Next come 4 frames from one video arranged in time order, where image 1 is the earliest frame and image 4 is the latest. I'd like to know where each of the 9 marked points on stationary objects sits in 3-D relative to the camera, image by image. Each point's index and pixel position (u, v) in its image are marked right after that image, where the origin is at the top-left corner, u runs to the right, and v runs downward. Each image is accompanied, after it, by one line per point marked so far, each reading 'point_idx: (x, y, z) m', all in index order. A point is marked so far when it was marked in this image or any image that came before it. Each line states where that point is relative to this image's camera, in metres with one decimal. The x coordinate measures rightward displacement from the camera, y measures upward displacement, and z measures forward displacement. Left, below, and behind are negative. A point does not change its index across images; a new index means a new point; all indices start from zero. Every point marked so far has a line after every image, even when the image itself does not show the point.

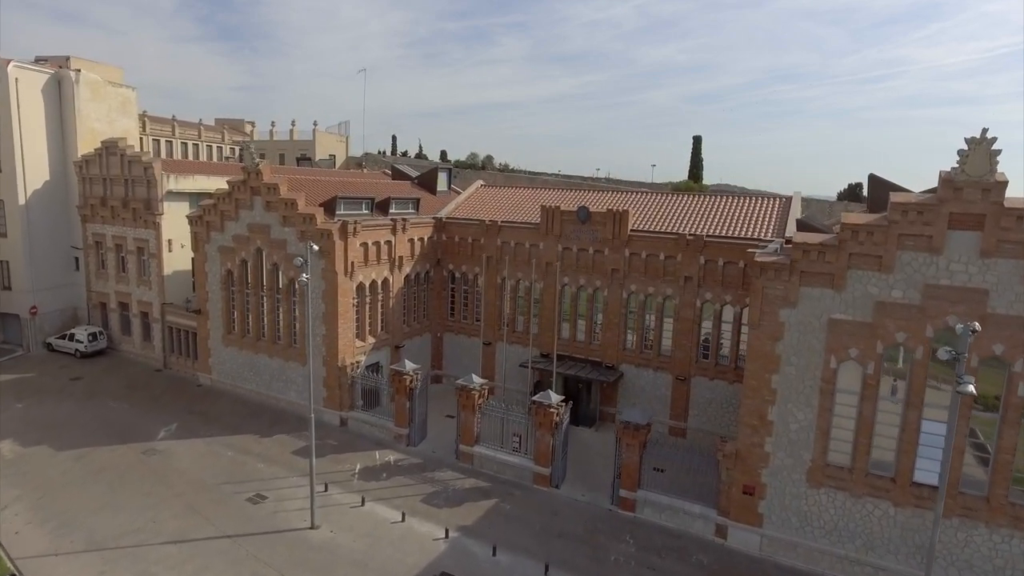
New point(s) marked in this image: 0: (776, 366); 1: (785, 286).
0: (+7.3, -2.2, +16.3) m
1: (+7.3, 0.0, +16.0) m
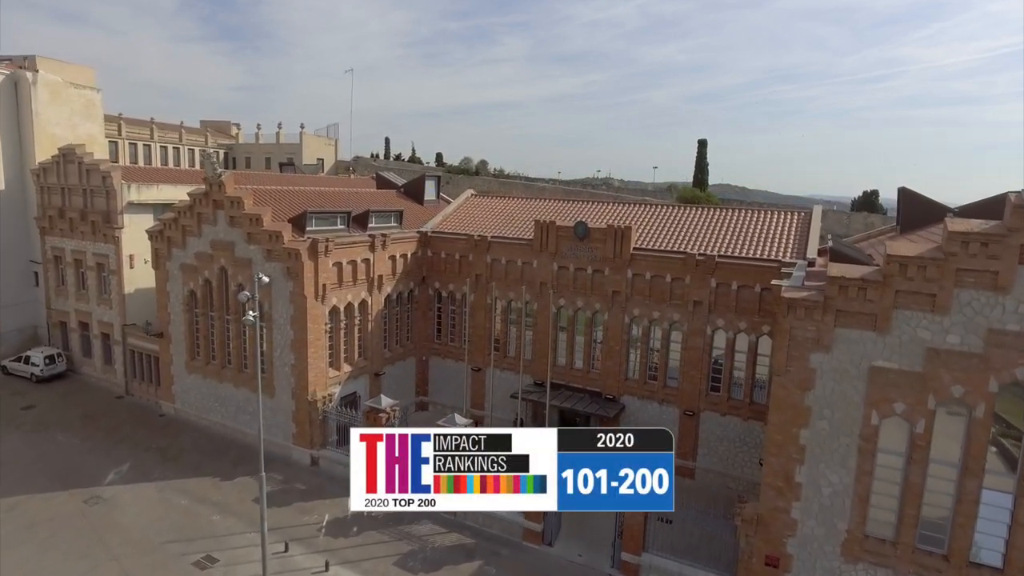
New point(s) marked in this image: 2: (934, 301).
0: (+6.9, -3.1, +13.9) m
1: (+7.0, -0.9, +13.5) m
2: (+8.9, -0.3, +12.4) m
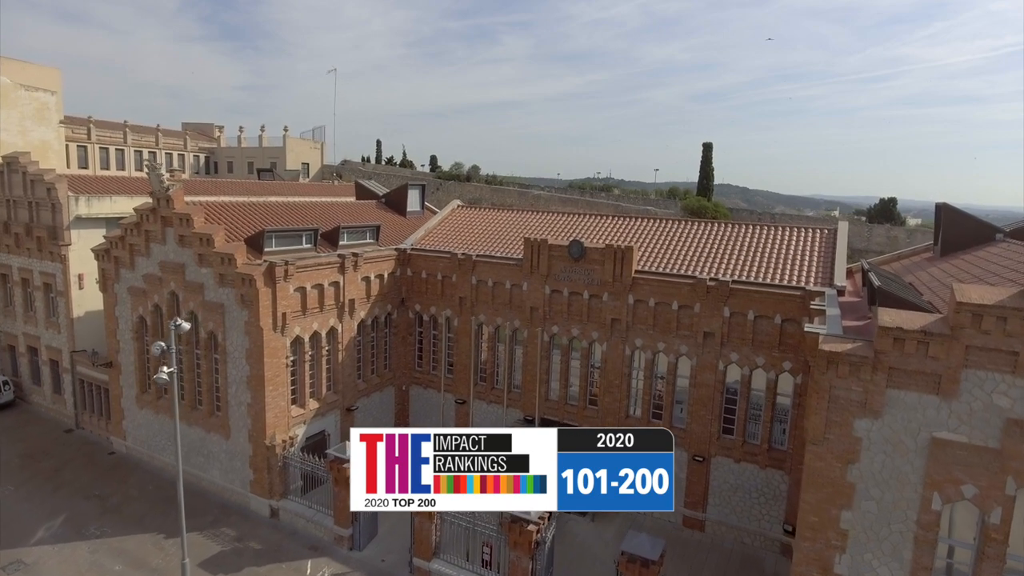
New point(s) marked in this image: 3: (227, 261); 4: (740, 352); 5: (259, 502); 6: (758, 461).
0: (+6.4, -4.1, +11.3) m
1: (+6.5, -1.8, +10.9) m
2: (+8.4, -1.2, +9.8) m
3: (-9.1, +0.9, +18.9) m
4: (+7.1, -2.0, +18.5) m
5: (-8.5, -7.2, +19.8) m
6: (+7.8, -5.5, +18.7) m
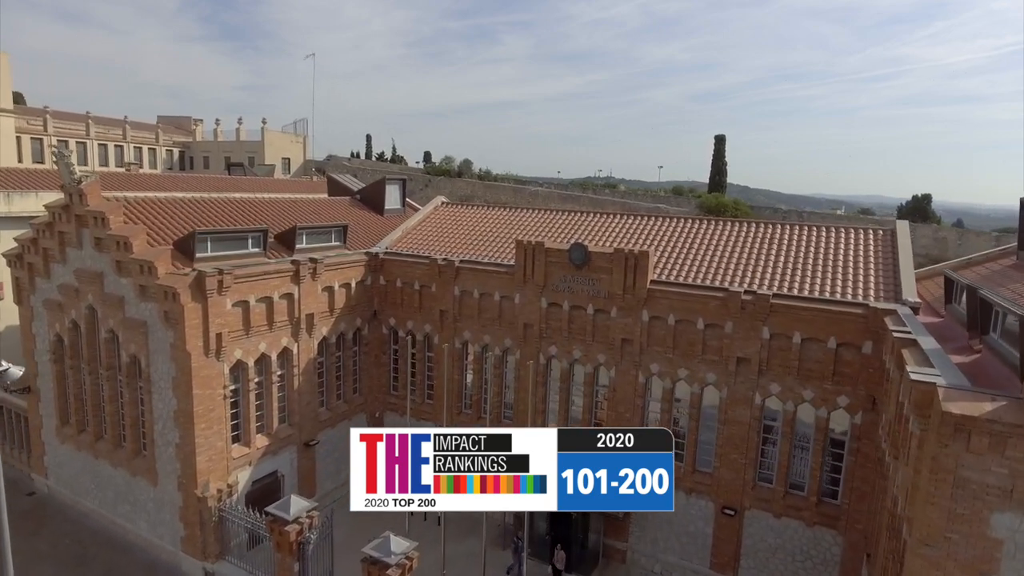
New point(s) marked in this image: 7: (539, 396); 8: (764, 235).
0: (+6.1, -4.4, +7.7) m
1: (+6.2, -2.2, +7.3) m
2: (+8.1, -1.6, +6.2) m
3: (-9.4, +0.5, +15.3) m
4: (+6.8, -2.4, +14.9) m
5: (-8.8, -7.5, +16.2) m
6: (+7.5, -5.9, +15.1) m
7: (+0.8, -3.3, +18.2) m
8: (+7.6, +1.6, +17.8) m
